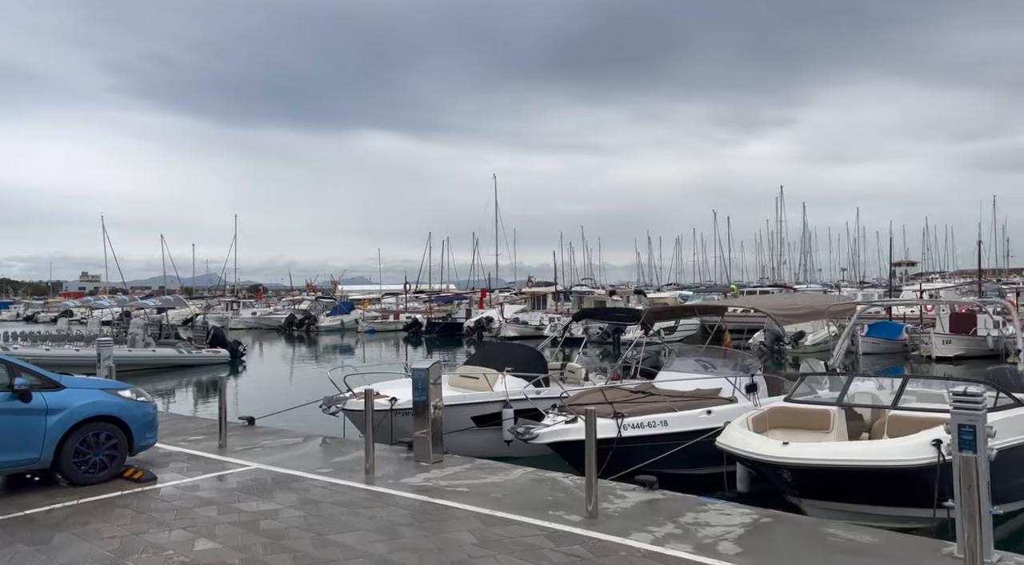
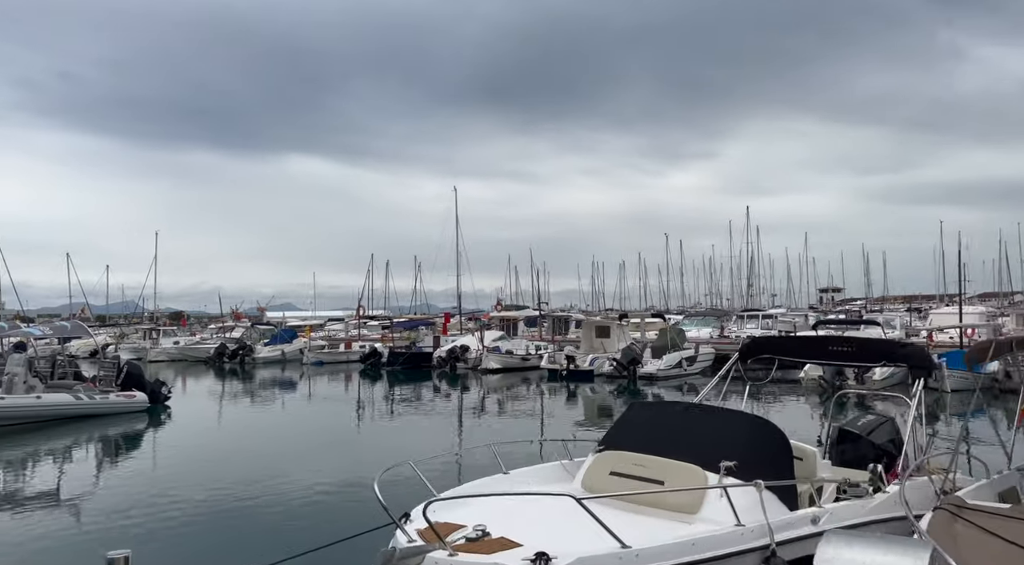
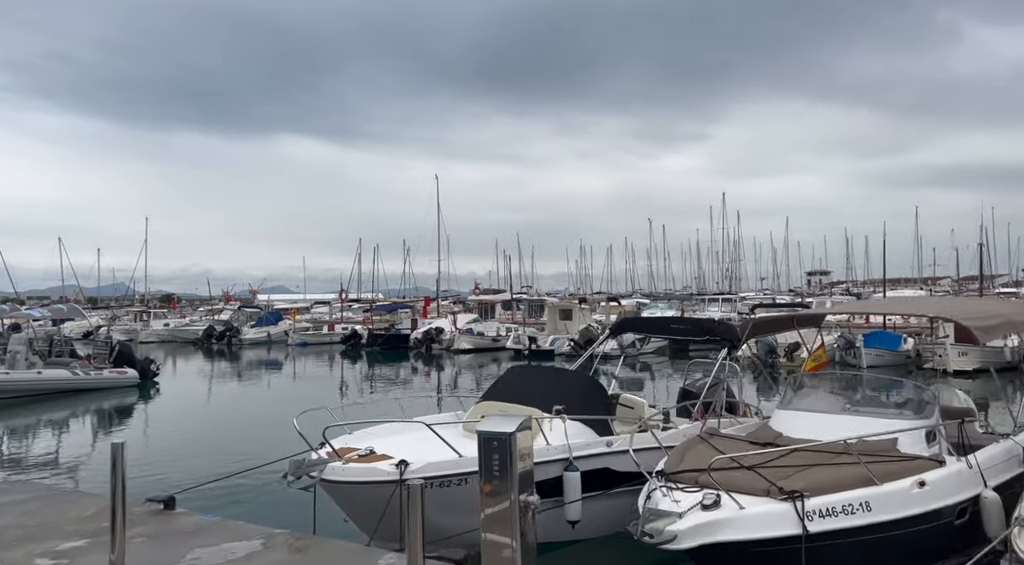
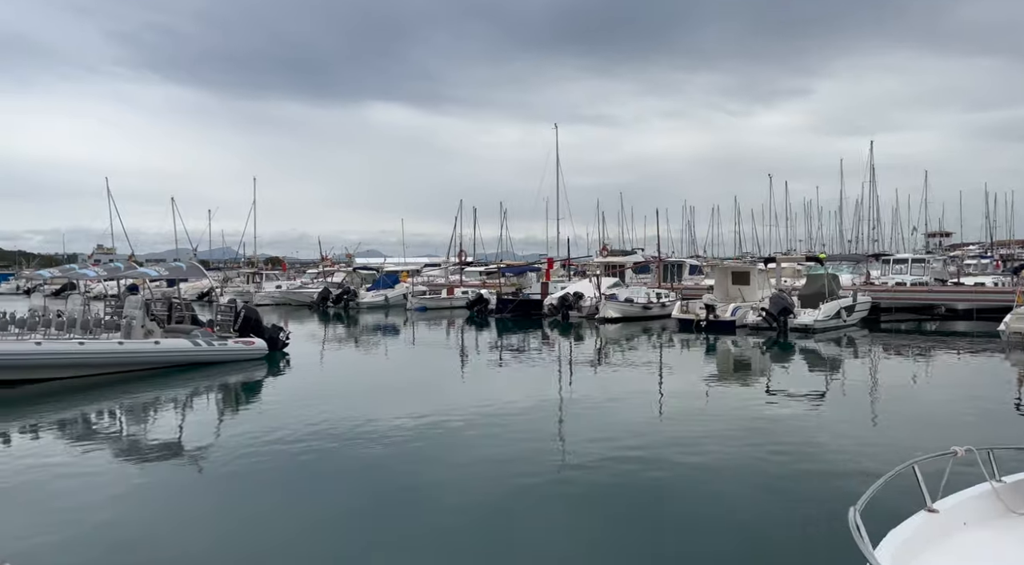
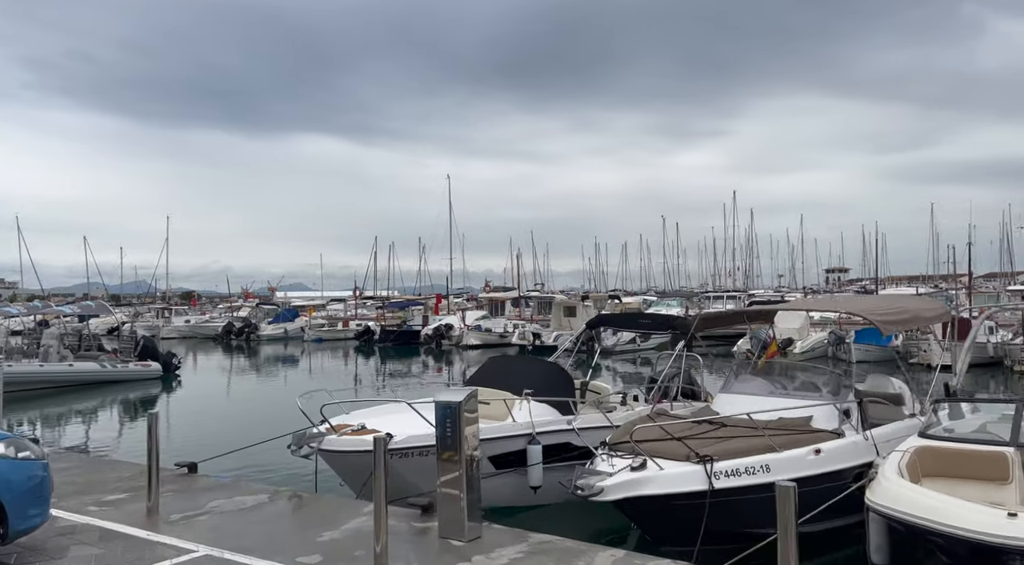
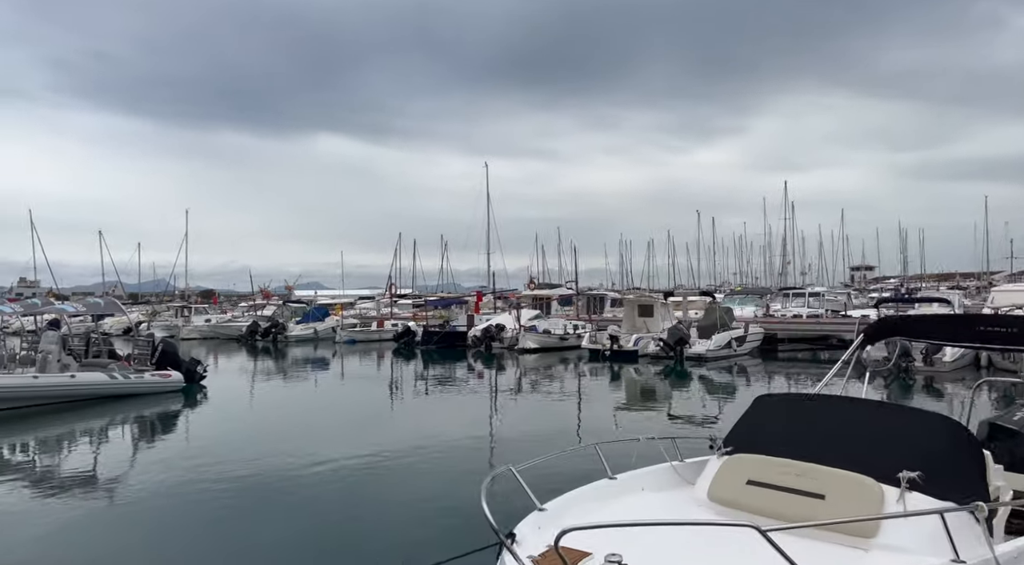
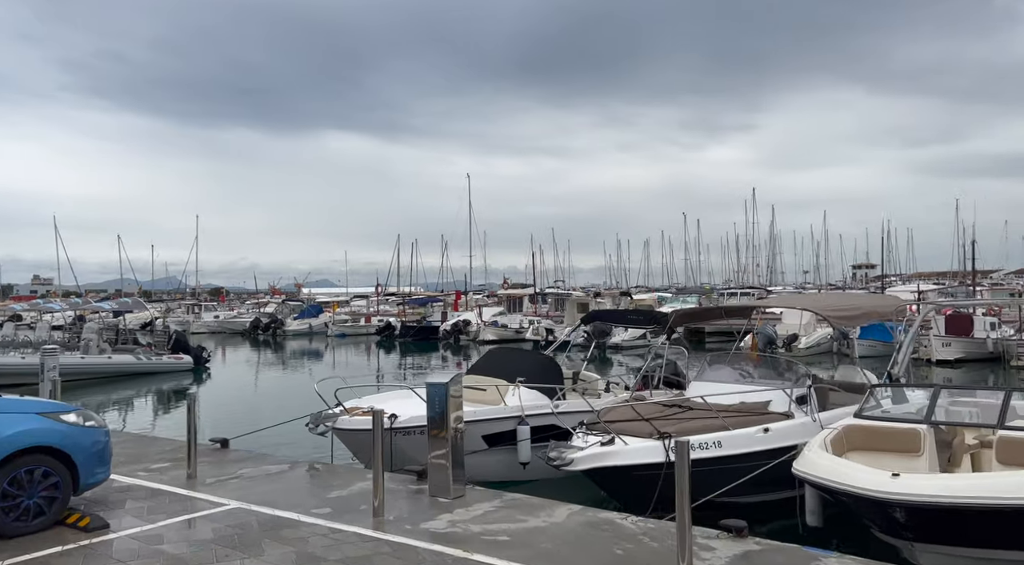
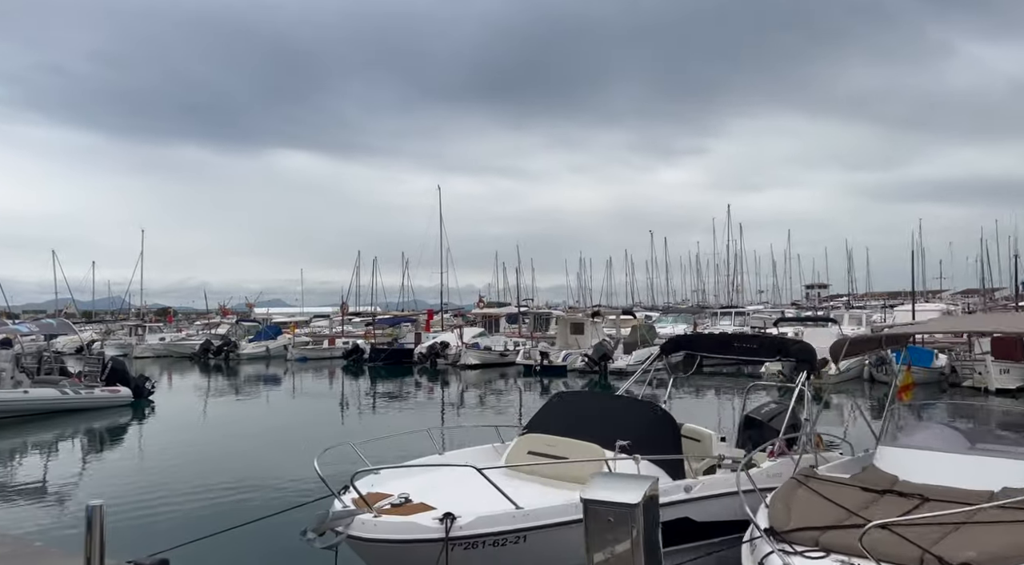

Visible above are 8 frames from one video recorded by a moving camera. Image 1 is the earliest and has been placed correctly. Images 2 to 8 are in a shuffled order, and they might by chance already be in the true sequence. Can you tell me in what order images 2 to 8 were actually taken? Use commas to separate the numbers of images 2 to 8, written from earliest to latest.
7, 5, 3, 8, 2, 6, 4
